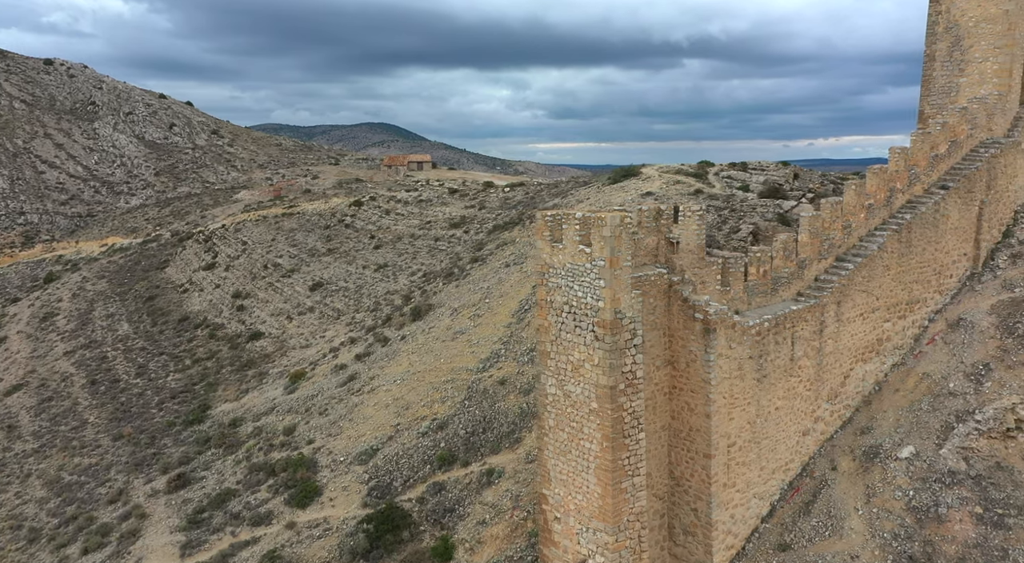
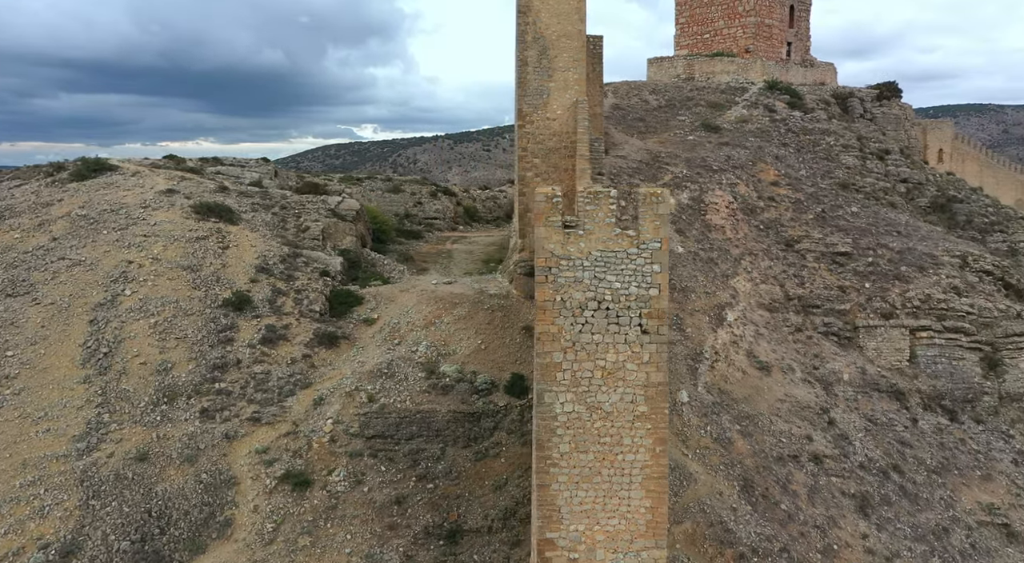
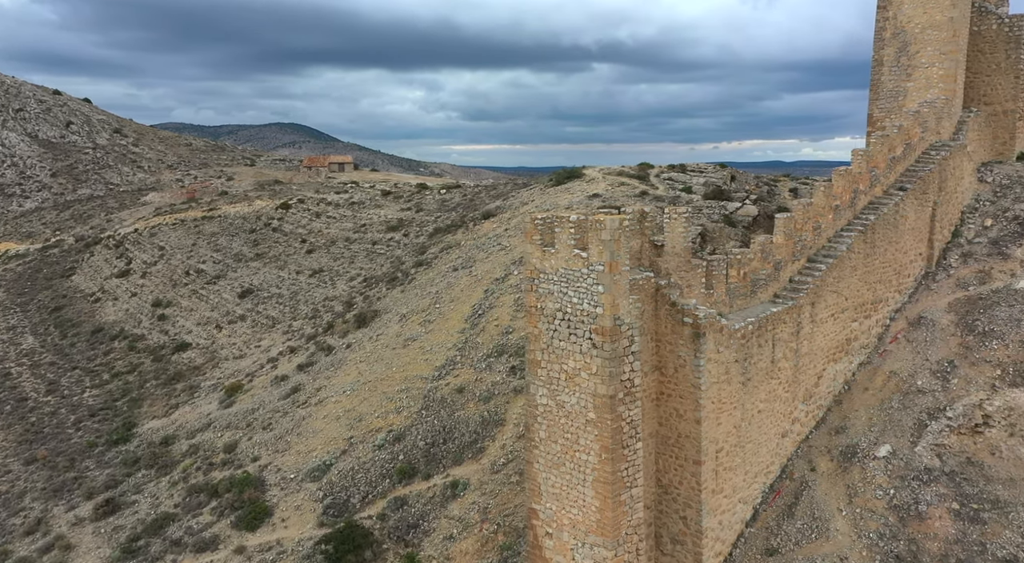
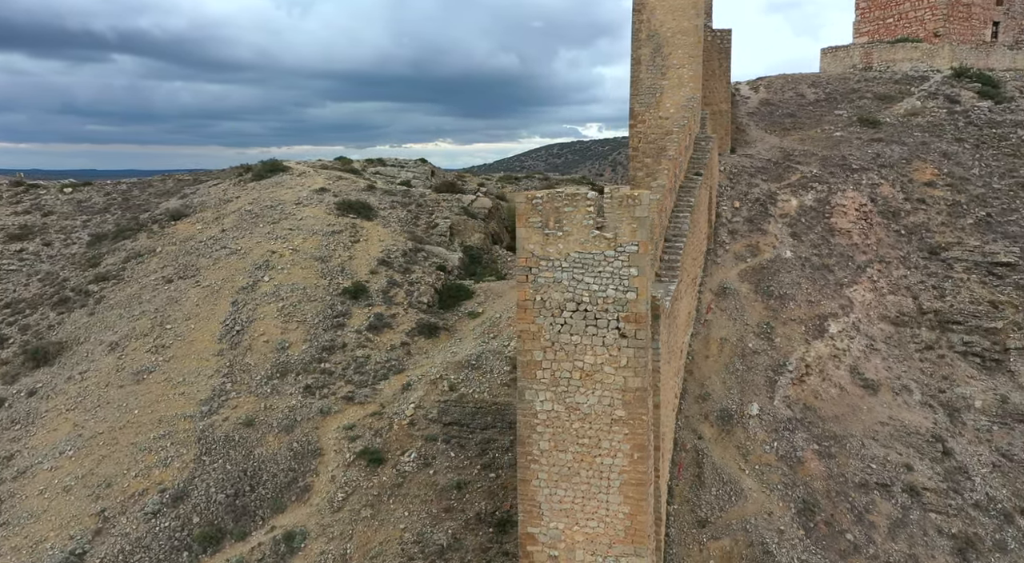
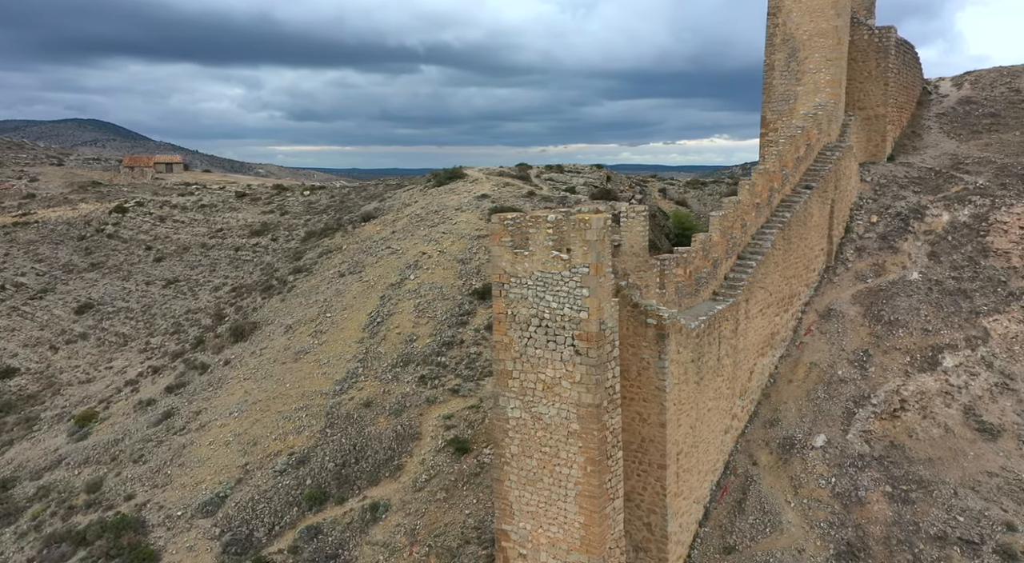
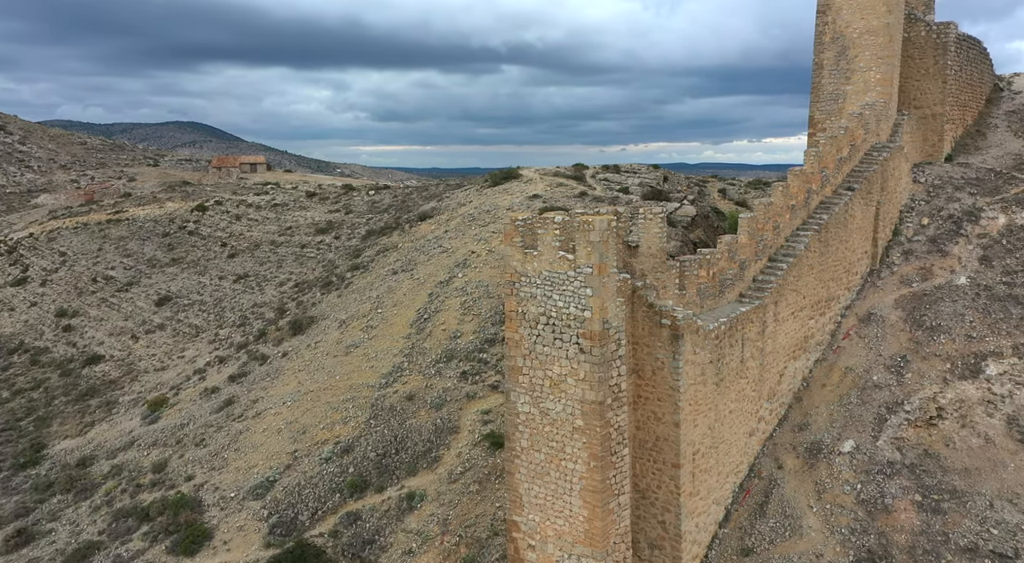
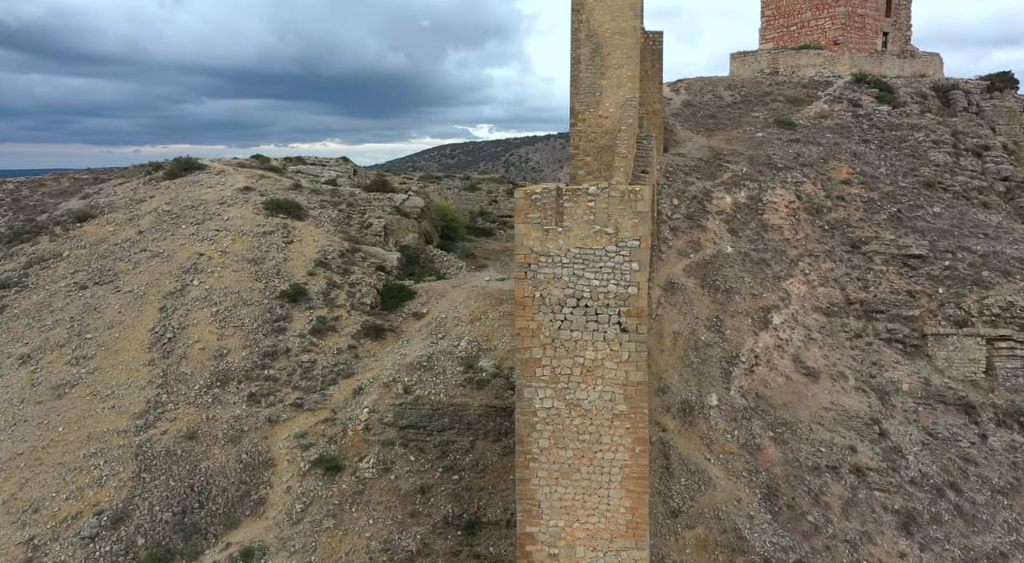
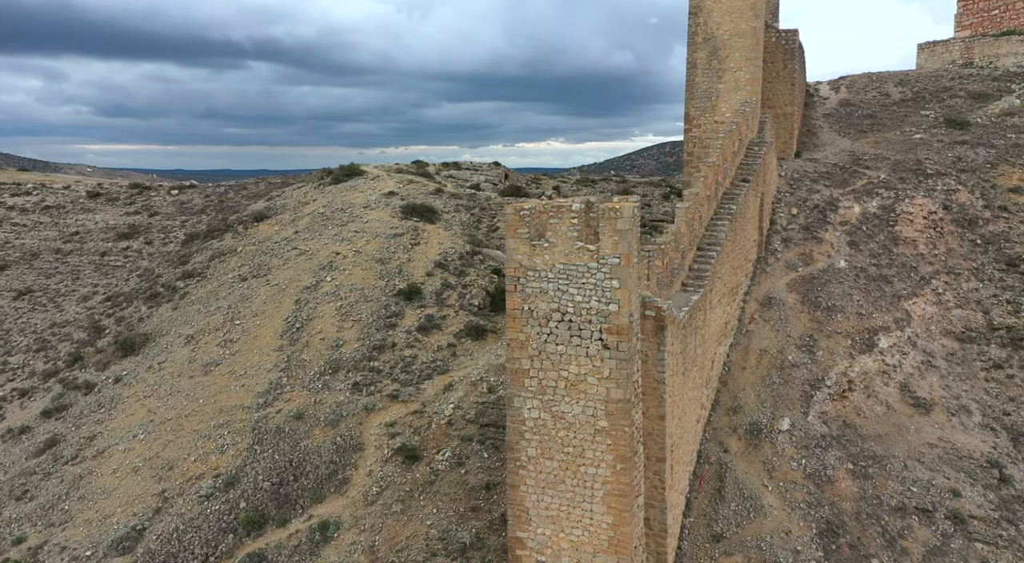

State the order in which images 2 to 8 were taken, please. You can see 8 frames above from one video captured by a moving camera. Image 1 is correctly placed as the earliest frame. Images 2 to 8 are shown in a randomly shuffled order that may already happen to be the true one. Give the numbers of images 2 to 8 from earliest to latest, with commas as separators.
3, 6, 5, 8, 4, 7, 2
